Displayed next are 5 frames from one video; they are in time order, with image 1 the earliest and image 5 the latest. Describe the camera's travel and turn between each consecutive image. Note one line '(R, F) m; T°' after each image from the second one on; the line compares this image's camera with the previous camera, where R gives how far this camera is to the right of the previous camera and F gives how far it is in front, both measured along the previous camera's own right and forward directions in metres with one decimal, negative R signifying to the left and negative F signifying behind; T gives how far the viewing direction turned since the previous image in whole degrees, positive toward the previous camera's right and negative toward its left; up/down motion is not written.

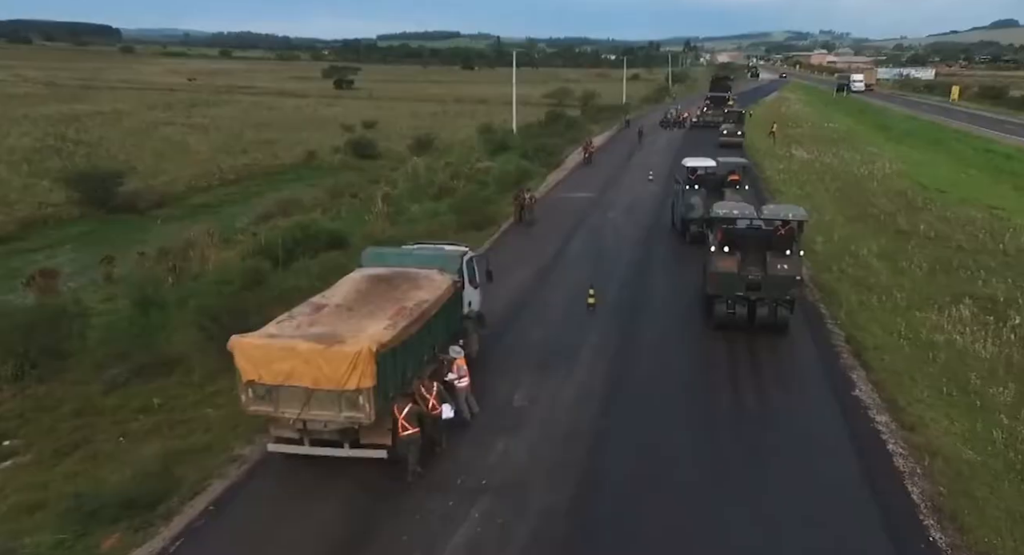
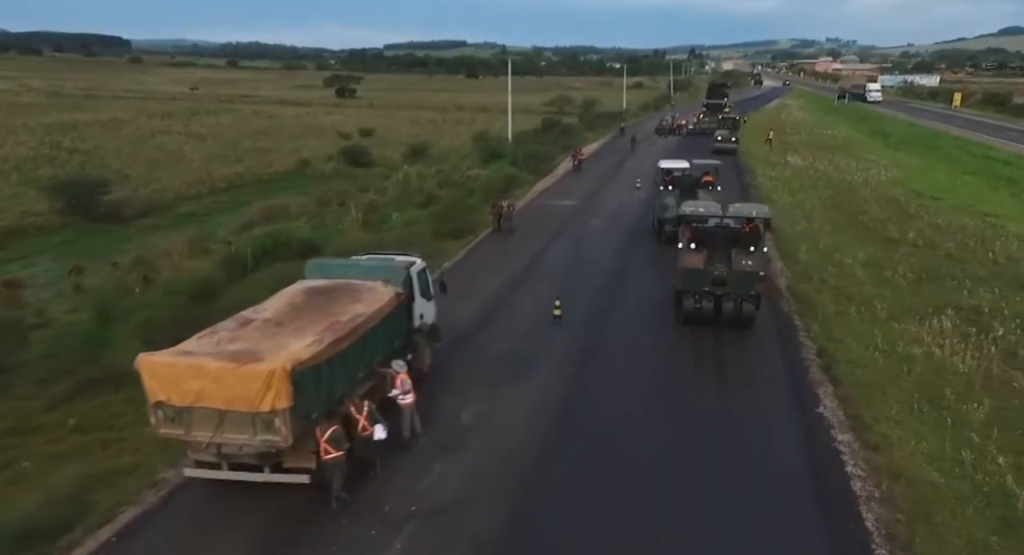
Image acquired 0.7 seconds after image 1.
(+1.0, +0.6) m; 0°
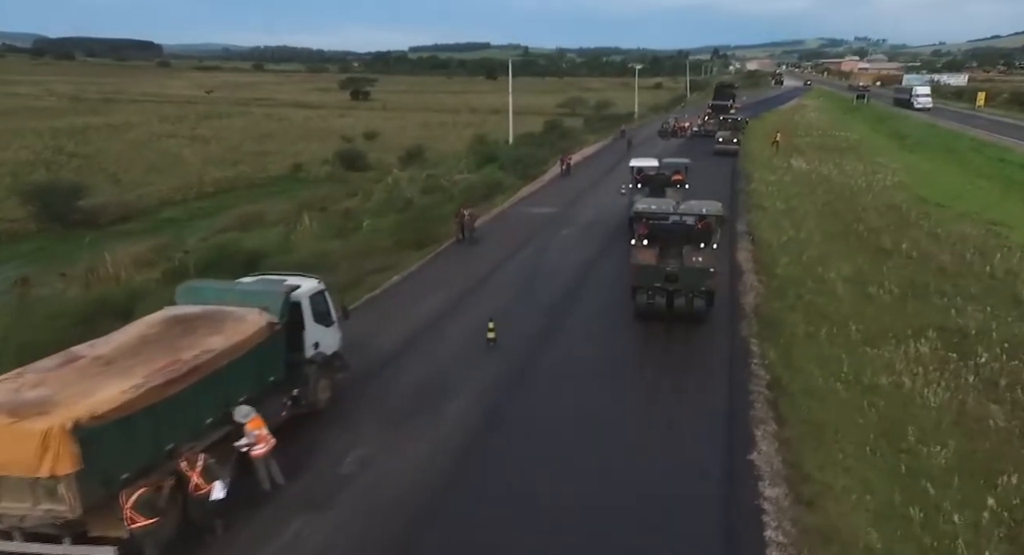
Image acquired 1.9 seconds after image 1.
(+2.0, +1.6) m; -2°
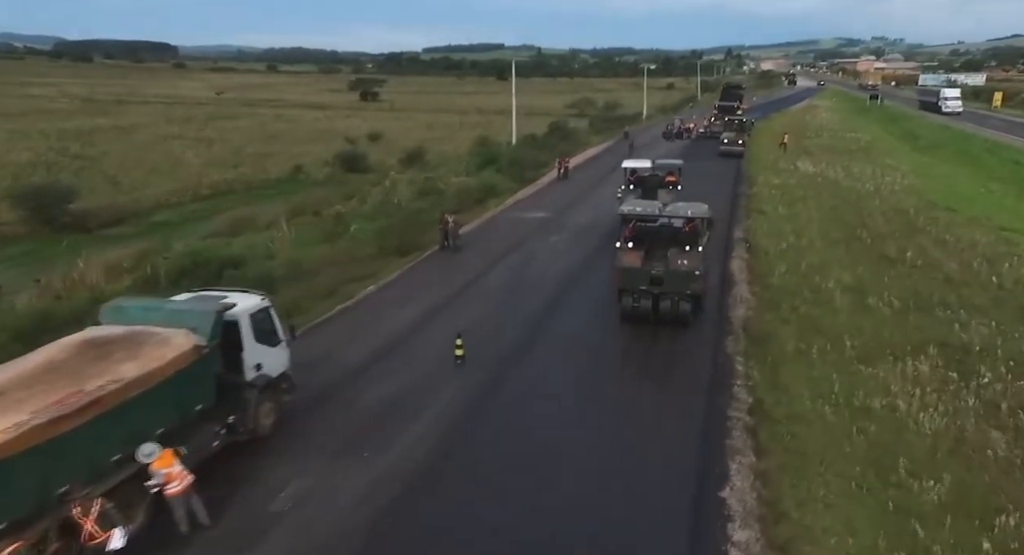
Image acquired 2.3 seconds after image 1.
(+0.9, +1.0) m; -1°
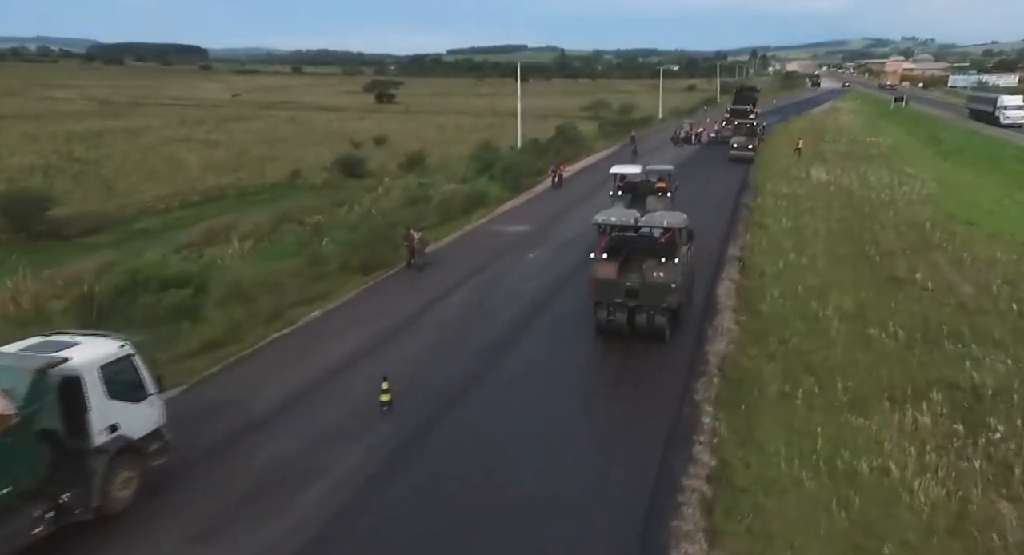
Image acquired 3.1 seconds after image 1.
(+1.6, +2.1) m; -2°
